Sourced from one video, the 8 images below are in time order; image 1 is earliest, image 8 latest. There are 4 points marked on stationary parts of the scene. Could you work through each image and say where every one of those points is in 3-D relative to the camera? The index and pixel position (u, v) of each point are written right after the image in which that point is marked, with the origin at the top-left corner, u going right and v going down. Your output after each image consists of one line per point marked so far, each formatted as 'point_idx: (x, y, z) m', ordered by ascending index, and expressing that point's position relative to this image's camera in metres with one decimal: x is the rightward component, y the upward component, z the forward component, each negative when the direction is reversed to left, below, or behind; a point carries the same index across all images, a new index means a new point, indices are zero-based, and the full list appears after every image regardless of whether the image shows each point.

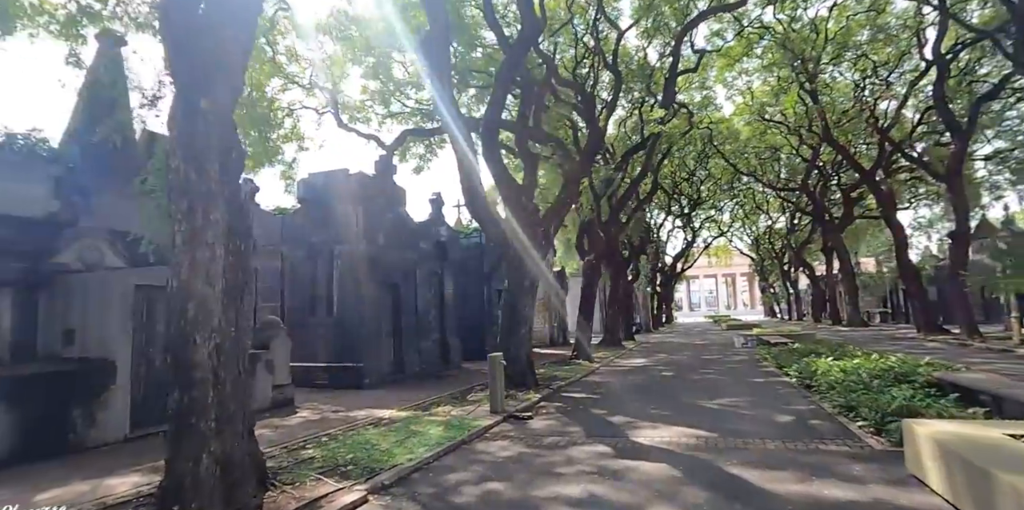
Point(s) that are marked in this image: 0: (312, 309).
0: (-5.0, -1.3, +13.4) m
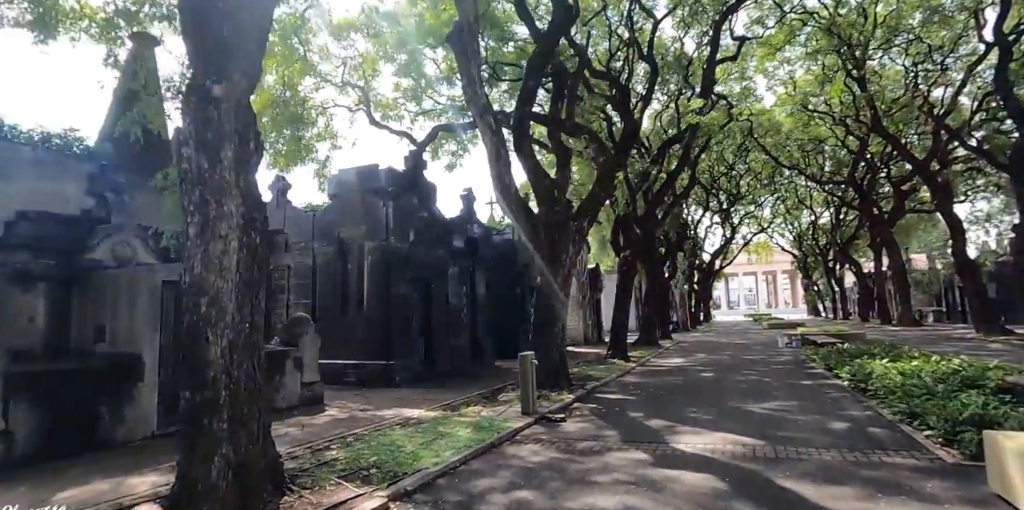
0: (-4.2, -1.2, +13.4) m
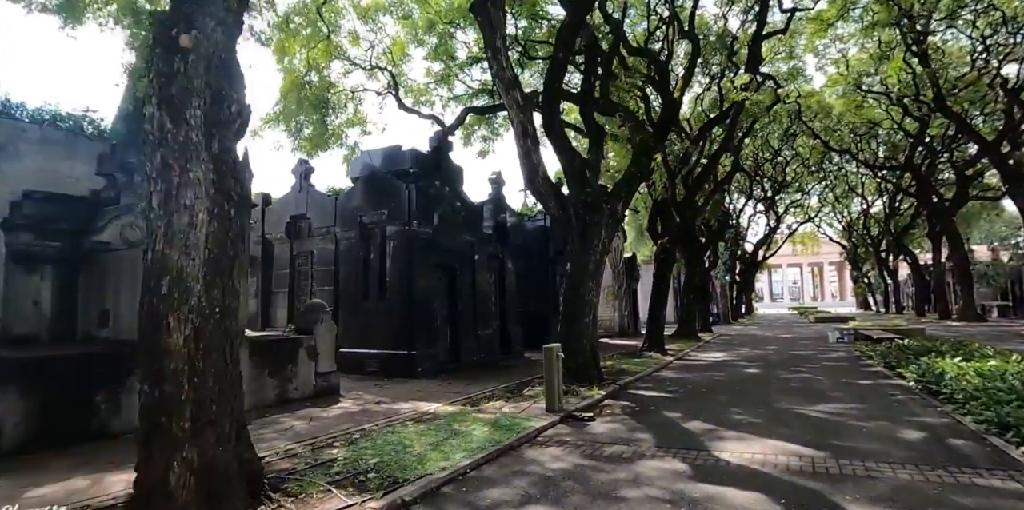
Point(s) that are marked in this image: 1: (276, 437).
0: (-3.6, -0.9, +12.9) m
1: (-2.9, -2.3, +6.6) m
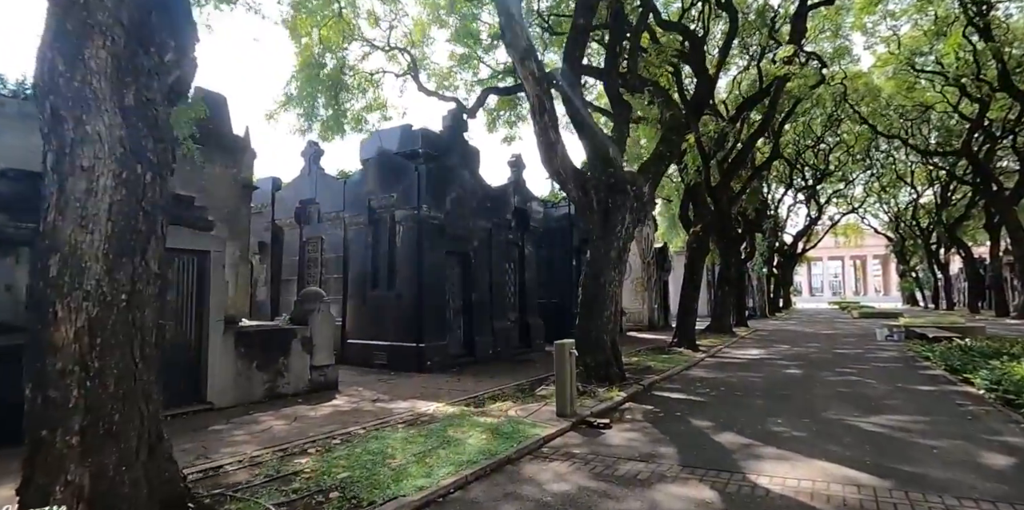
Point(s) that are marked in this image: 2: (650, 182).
0: (-3.2, -0.6, +12.2) m
1: (-2.9, -2.1, +5.9) m
2: (+2.6, +1.4, +10.3) m
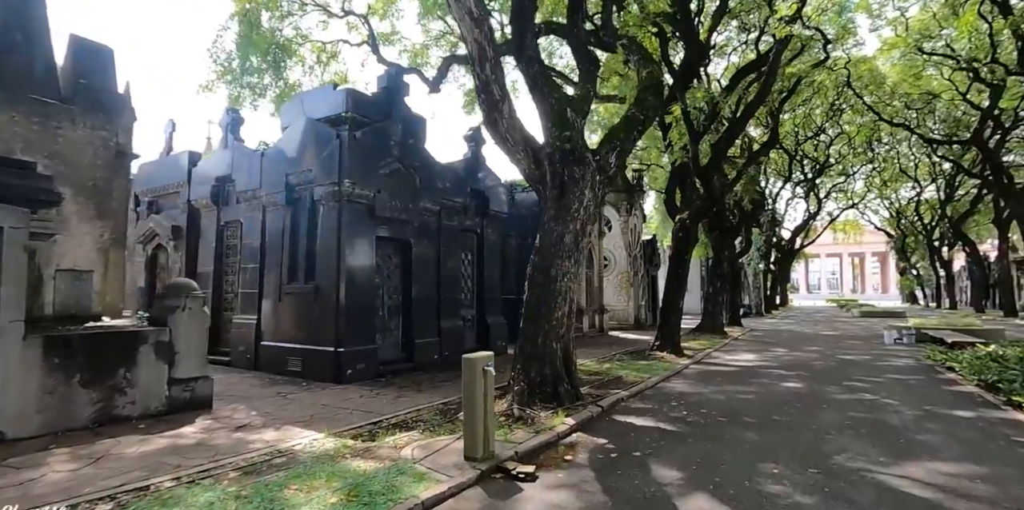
0: (-4.2, -0.3, +10.2) m
1: (-3.9, -1.8, +3.9) m
2: (+1.6, +1.7, +8.3) m
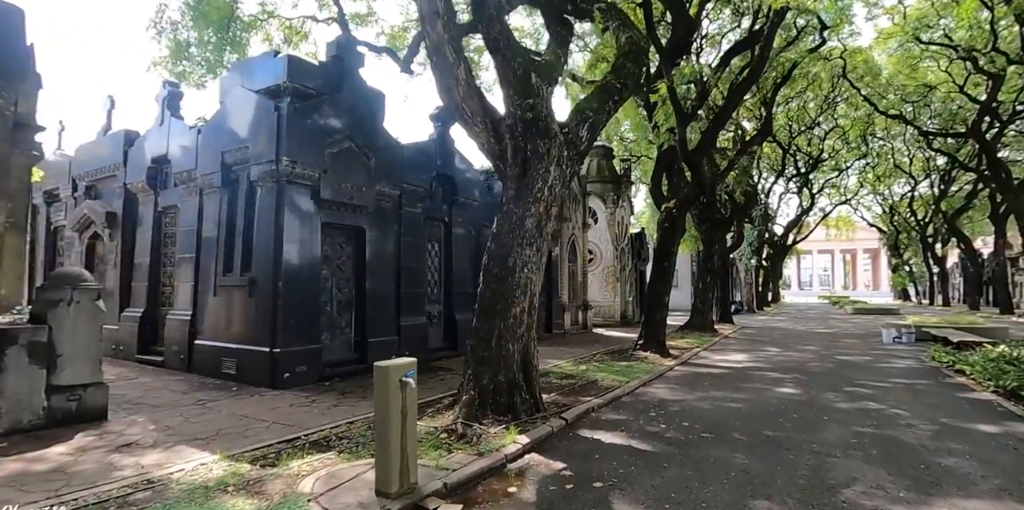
0: (-4.8, -0.1, +9.1) m
1: (-4.5, -1.7, +2.8) m
2: (+1.0, +1.8, +7.3) m
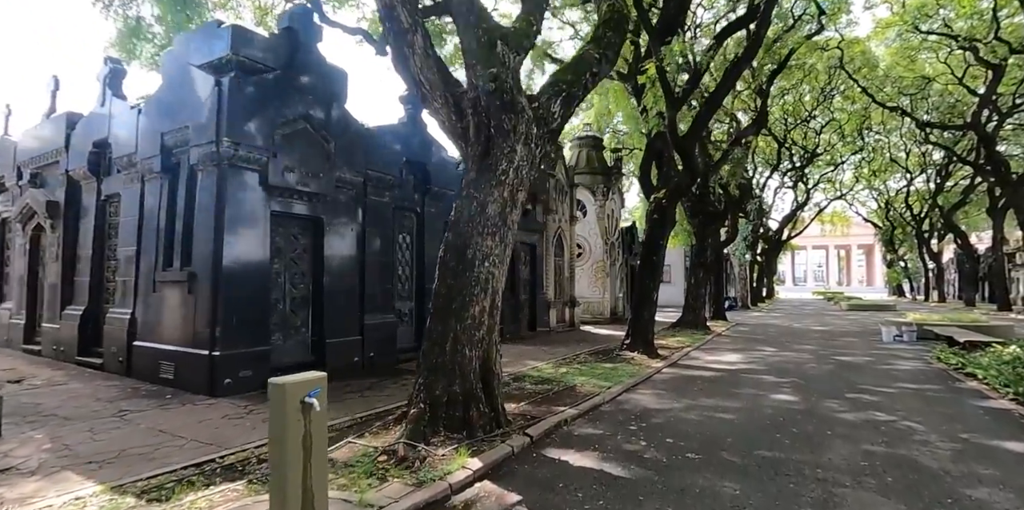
0: (-5.3, 0.0, +8.2) m
1: (-4.9, -1.6, +2.0) m
2: (+0.6, +1.9, +6.4) m
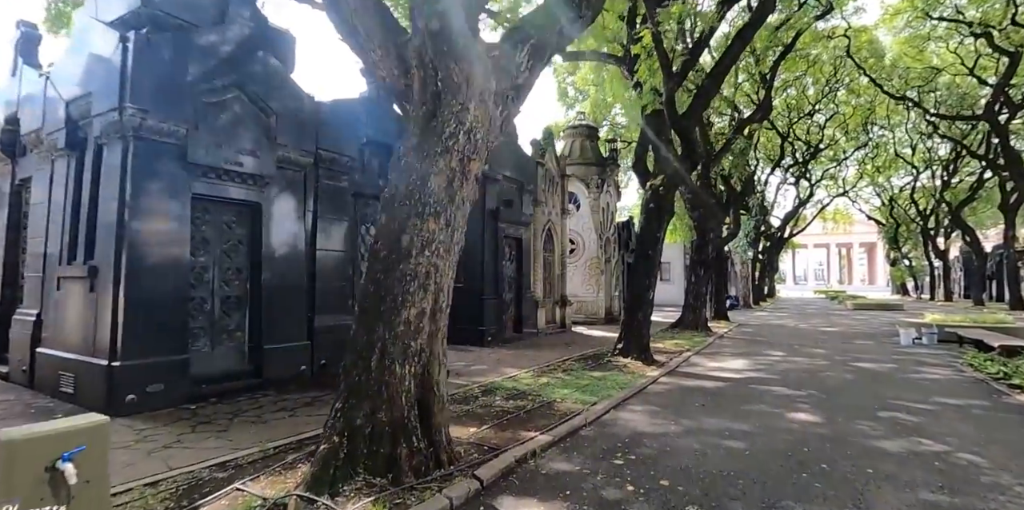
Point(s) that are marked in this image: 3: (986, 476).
0: (-5.7, +0.1, +7.0) m
1: (-5.3, -1.5, +0.7) m
2: (+0.2, +2.0, +5.2) m
3: (+3.7, -1.7, +4.2) m
